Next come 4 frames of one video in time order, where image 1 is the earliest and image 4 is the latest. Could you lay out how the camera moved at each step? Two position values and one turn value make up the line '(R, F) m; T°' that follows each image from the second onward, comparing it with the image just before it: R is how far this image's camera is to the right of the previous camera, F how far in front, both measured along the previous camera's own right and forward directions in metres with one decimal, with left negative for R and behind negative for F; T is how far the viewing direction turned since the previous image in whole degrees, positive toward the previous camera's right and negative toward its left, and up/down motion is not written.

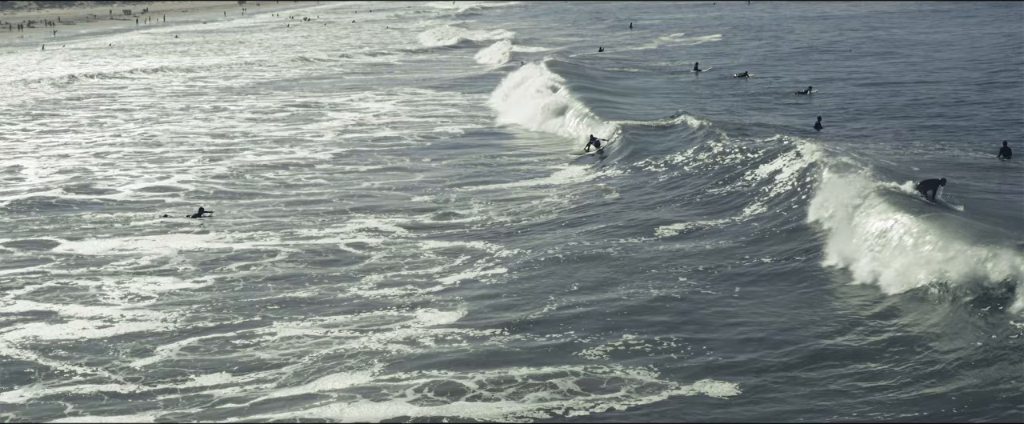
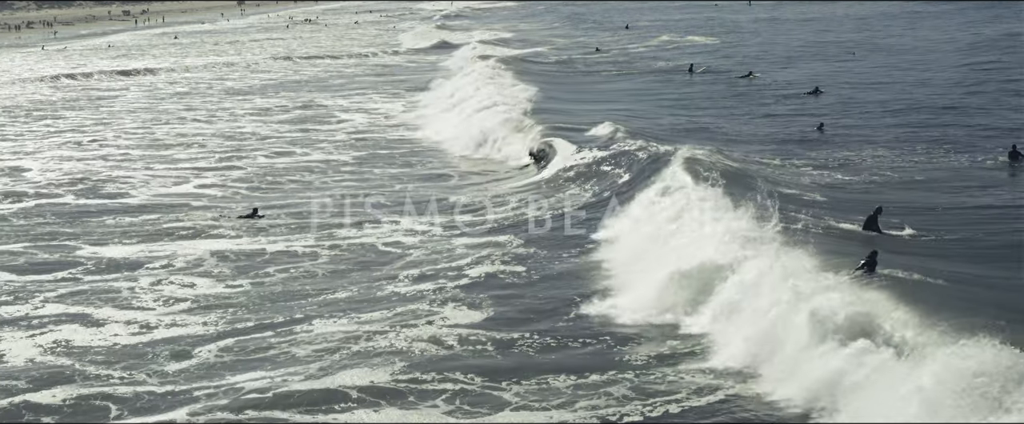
(-0.7, -0.2) m; +1°
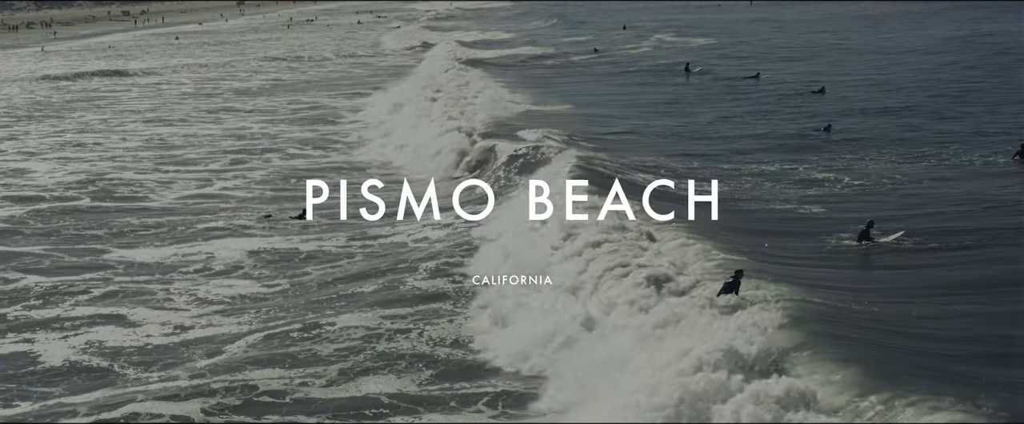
(-0.8, -0.2) m; +1°
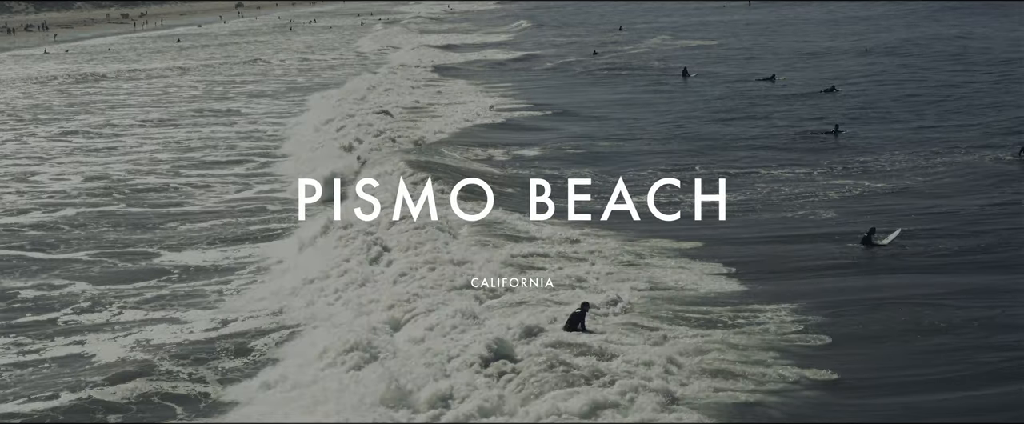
(-1.3, -0.2) m; +2°
